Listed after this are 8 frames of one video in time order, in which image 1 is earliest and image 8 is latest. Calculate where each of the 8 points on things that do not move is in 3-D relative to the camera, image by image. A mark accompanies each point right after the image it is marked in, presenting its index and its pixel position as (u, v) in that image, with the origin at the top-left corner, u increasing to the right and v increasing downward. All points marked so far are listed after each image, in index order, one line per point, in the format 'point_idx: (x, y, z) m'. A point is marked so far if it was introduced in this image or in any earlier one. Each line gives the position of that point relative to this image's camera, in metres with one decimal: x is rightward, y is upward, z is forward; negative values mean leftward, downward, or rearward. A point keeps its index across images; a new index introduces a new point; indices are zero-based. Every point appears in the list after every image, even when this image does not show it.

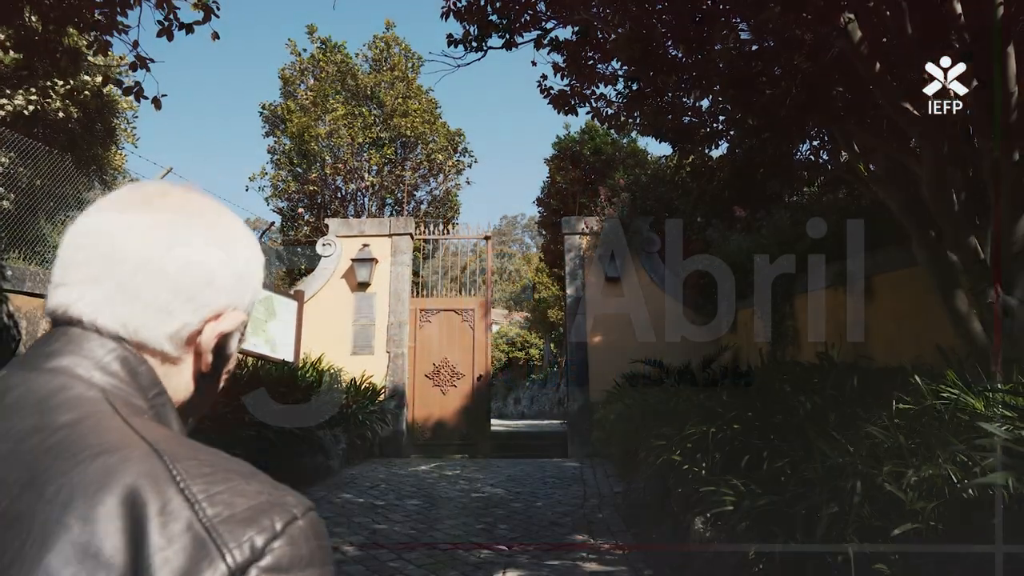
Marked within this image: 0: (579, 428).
0: (+0.8, -1.7, +8.7) m
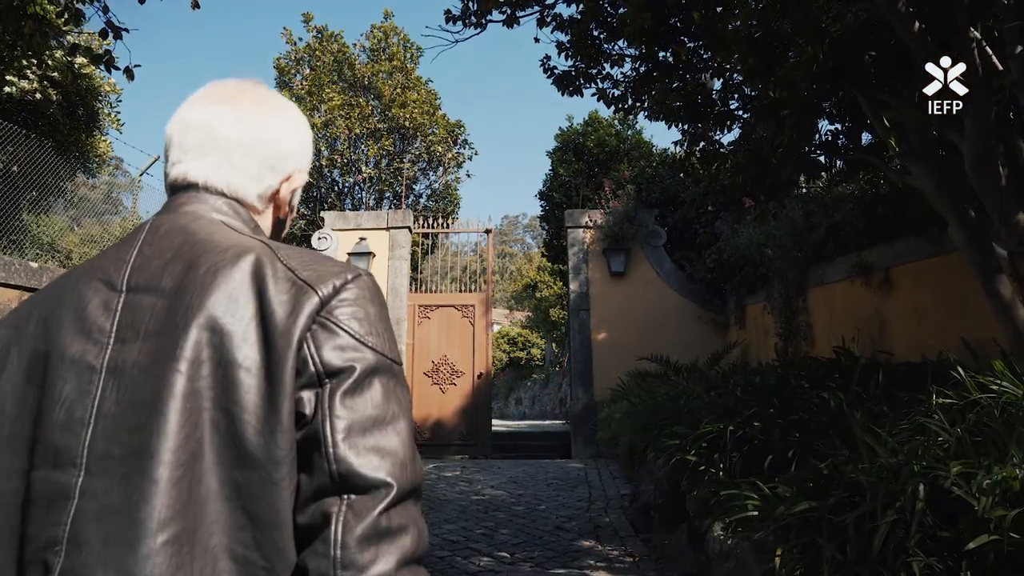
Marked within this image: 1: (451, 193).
0: (+0.8, -1.6, +8.4) m
1: (-1.2, +1.9, +14.4) m
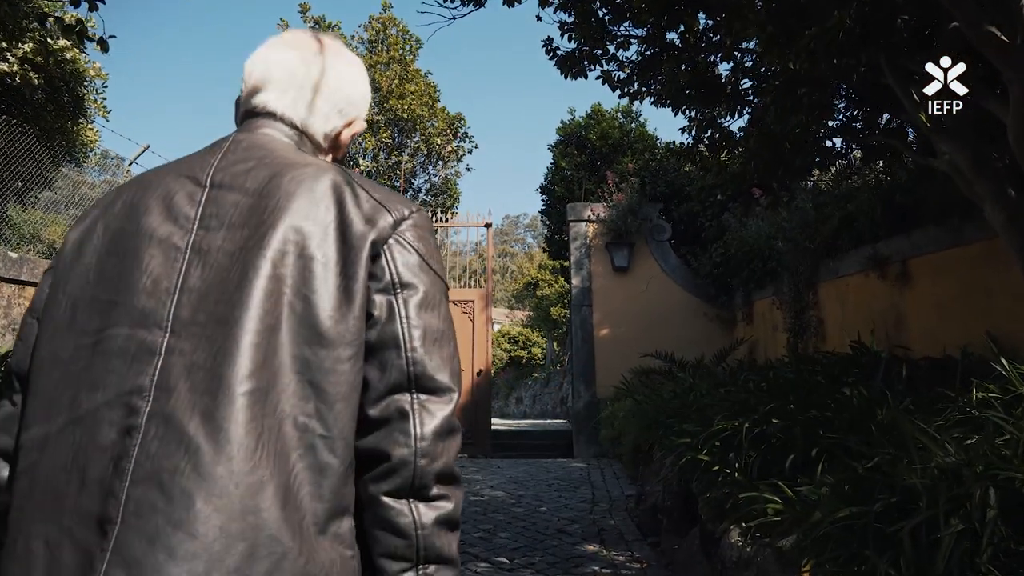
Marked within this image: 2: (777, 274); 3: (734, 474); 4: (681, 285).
0: (+0.8, -1.5, +8.2) m
1: (-1.2, +2.0, +14.1) m
2: (+2.6, +0.1, +7.3) m
3: (+0.9, -0.8, +3.0) m
4: (+2.0, 0.0, +8.6) m
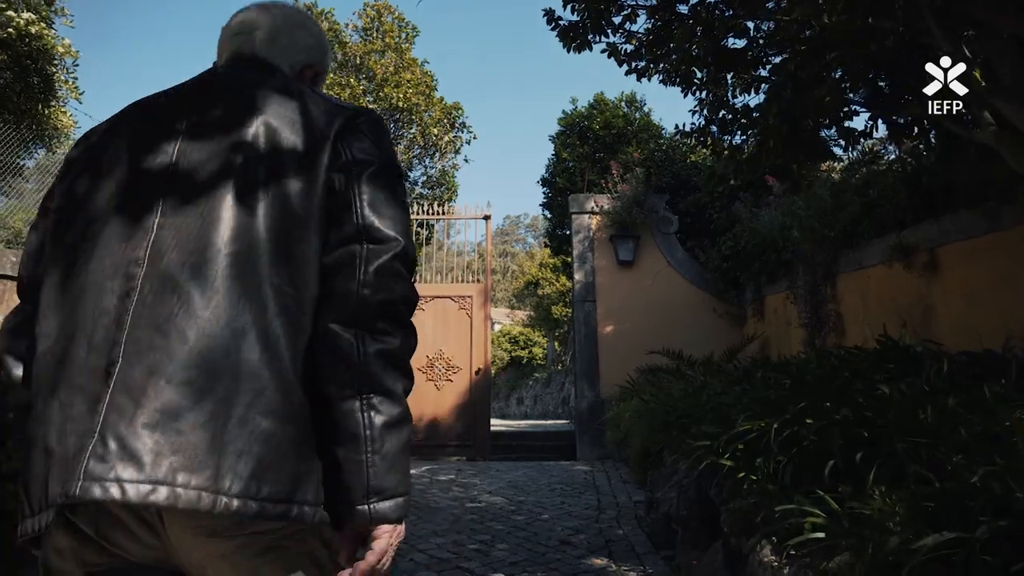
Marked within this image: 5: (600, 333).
0: (+0.8, -1.5, +7.8) m
1: (-1.2, +2.0, +13.8) m
2: (+2.6, +0.2, +6.9) m
3: (+0.9, -0.7, +2.7) m
4: (+2.0, +0.1, +8.2) m
5: (+1.0, -0.5, +8.1) m
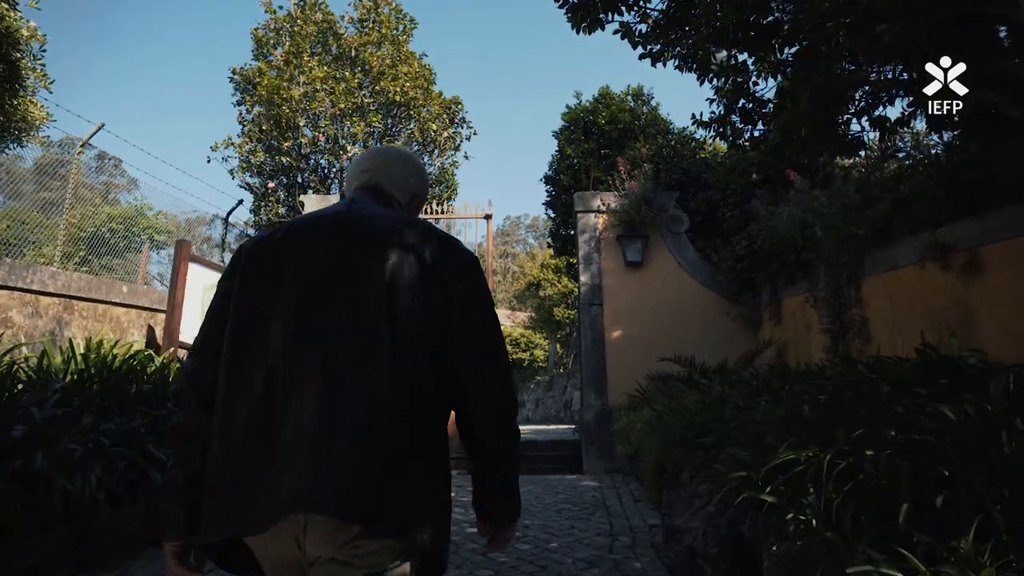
0: (+0.8, -1.5, +7.4) m
1: (-1.1, +2.0, +13.4) m
2: (+2.6, +0.2, +6.5) m
3: (+0.9, -0.7, +2.2) m
4: (+2.0, +0.1, +7.8) m
5: (+1.0, -0.5, +7.7) m
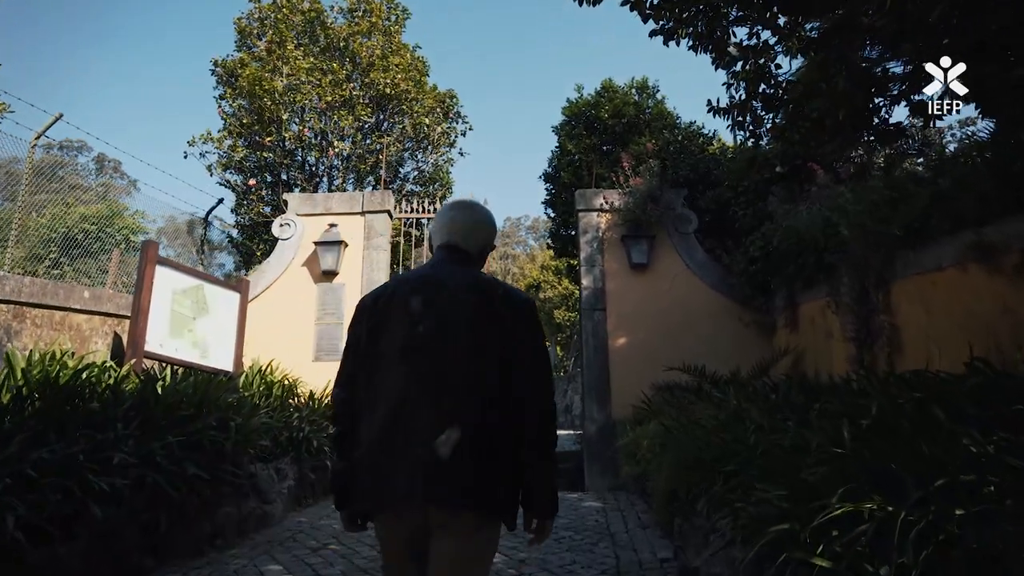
0: (+0.8, -1.5, +6.9) m
1: (-1.2, +1.9, +12.9) m
2: (+2.6, +0.1, +6.0) m
3: (+0.9, -0.7, +1.7) m
4: (+1.9, 0.0, +7.3) m
5: (+0.9, -0.5, +7.1) m
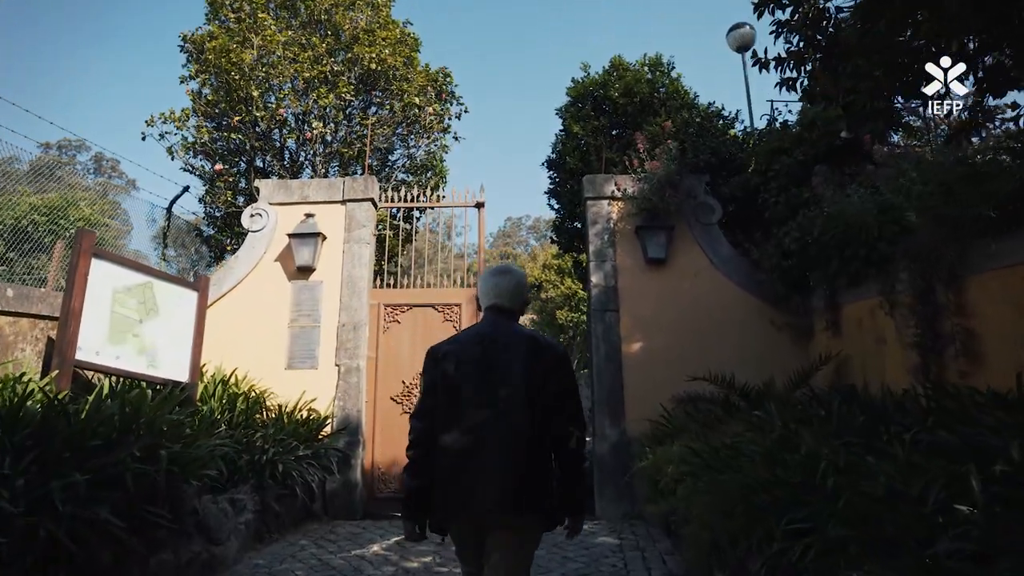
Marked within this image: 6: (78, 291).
0: (+0.8, -1.5, +6.0) m
1: (-1.2, +2.0, +12.0) m
2: (+2.6, +0.2, +5.1) m
3: (+0.9, -0.7, +0.9) m
4: (+1.9, +0.1, +6.4) m
5: (+0.9, -0.5, +6.3) m
6: (-2.7, 0.0, +4.7) m
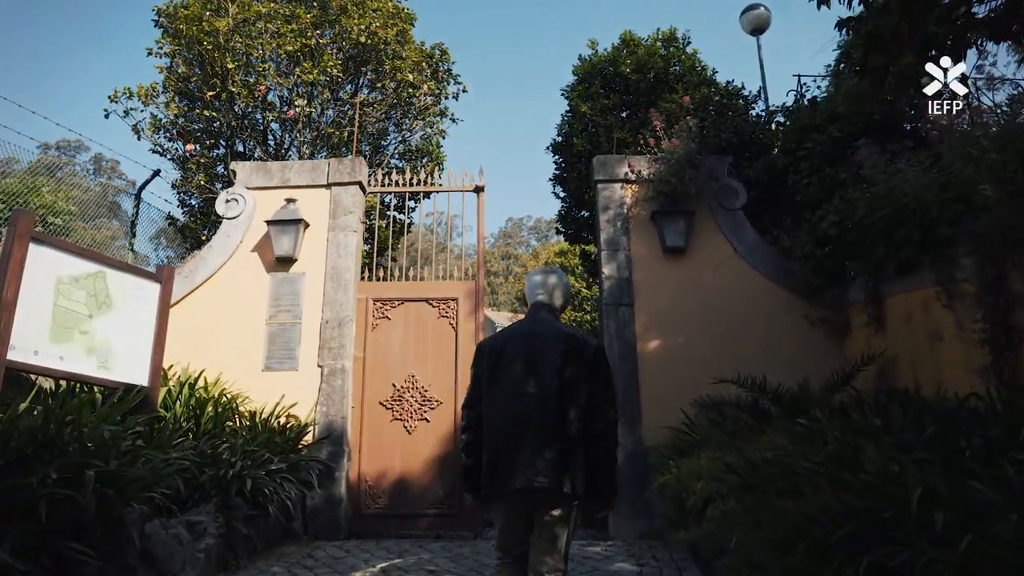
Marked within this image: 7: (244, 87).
0: (+0.8, -1.5, +5.3) m
1: (-1.1, +2.0, +11.3) m
2: (+2.6, +0.2, +4.4) m
3: (+0.9, -0.7, +0.2) m
4: (+2.0, +0.1, +5.7) m
5: (+1.0, -0.5, +5.6) m
6: (-2.7, 0.0, +4.1) m
7: (-3.5, +2.6, +10.2) m
